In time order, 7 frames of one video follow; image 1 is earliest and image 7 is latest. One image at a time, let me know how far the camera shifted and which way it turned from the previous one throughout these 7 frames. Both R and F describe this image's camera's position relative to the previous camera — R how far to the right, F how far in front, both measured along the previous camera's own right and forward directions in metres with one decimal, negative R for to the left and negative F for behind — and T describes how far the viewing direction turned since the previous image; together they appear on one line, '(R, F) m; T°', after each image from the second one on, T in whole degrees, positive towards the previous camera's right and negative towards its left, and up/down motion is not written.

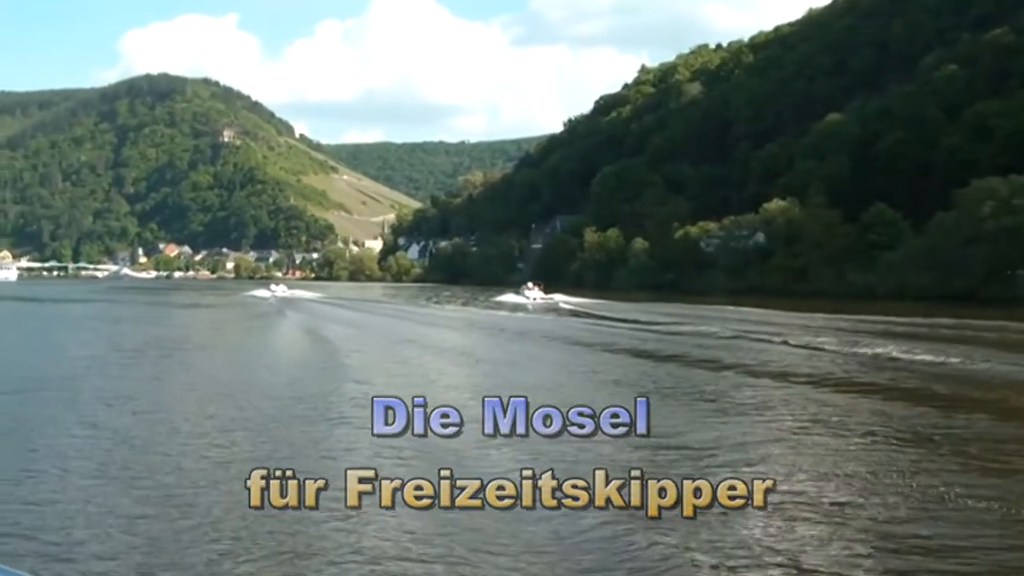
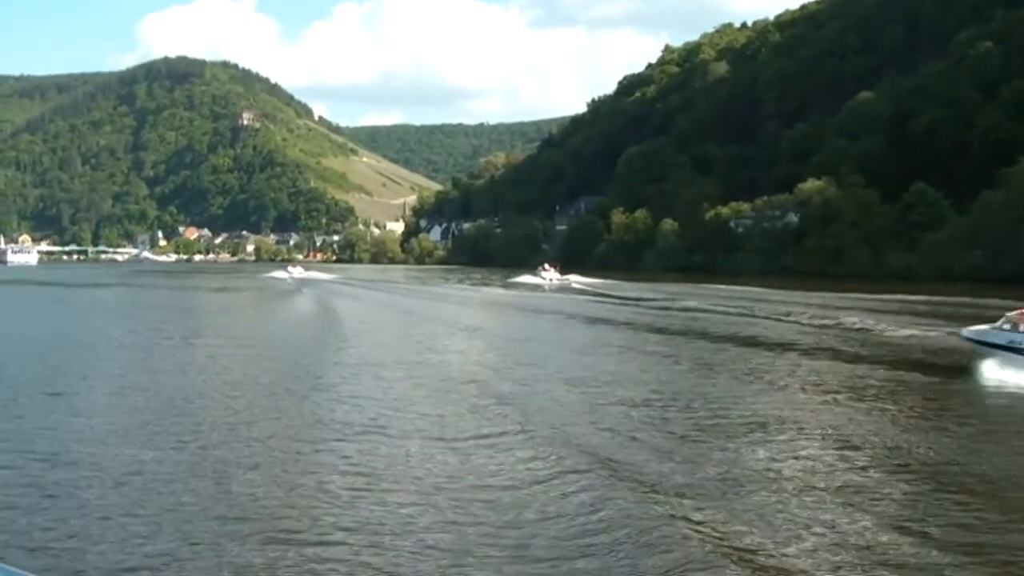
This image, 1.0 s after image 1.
(-0.6, +1.1) m; -1°
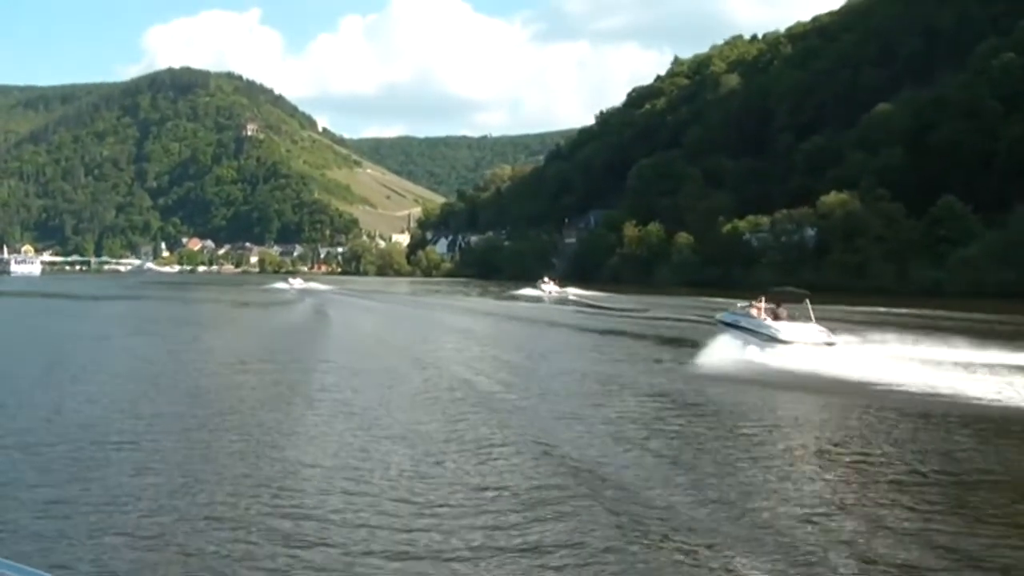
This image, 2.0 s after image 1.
(-0.6, +1.6) m; 0°
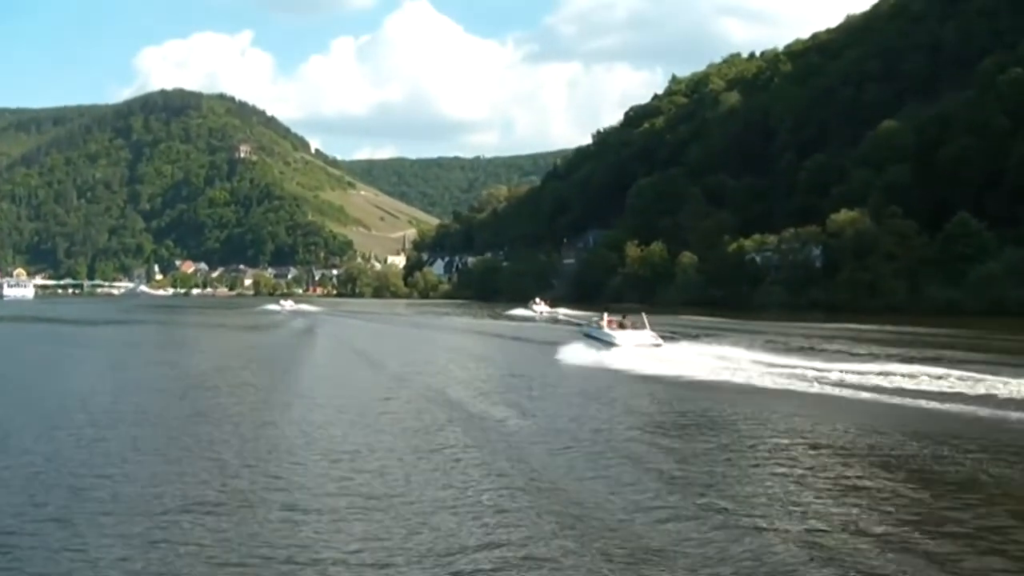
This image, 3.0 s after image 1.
(-0.6, +1.3) m; 0°
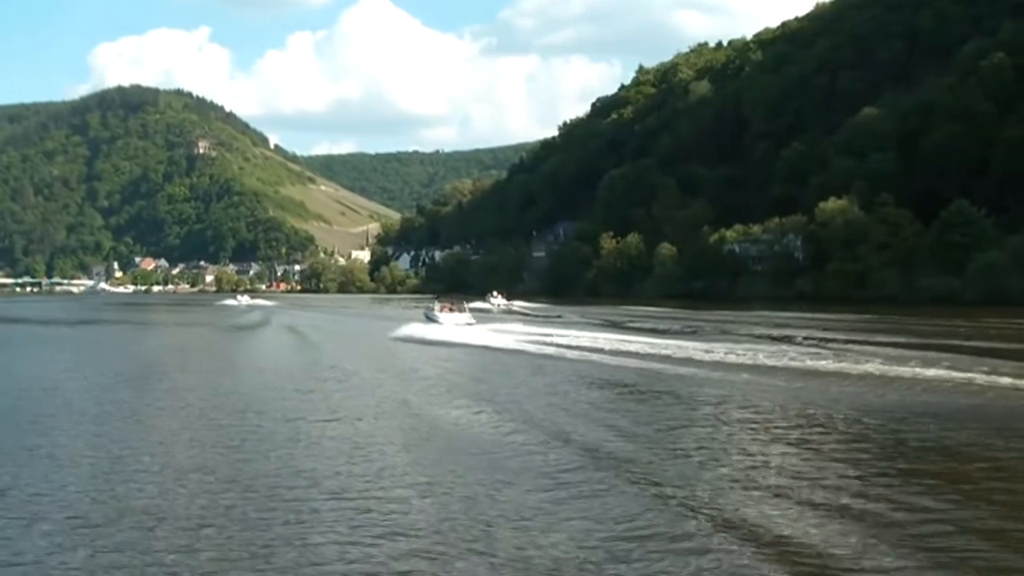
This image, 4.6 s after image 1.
(-1.0, +1.9) m; +2°
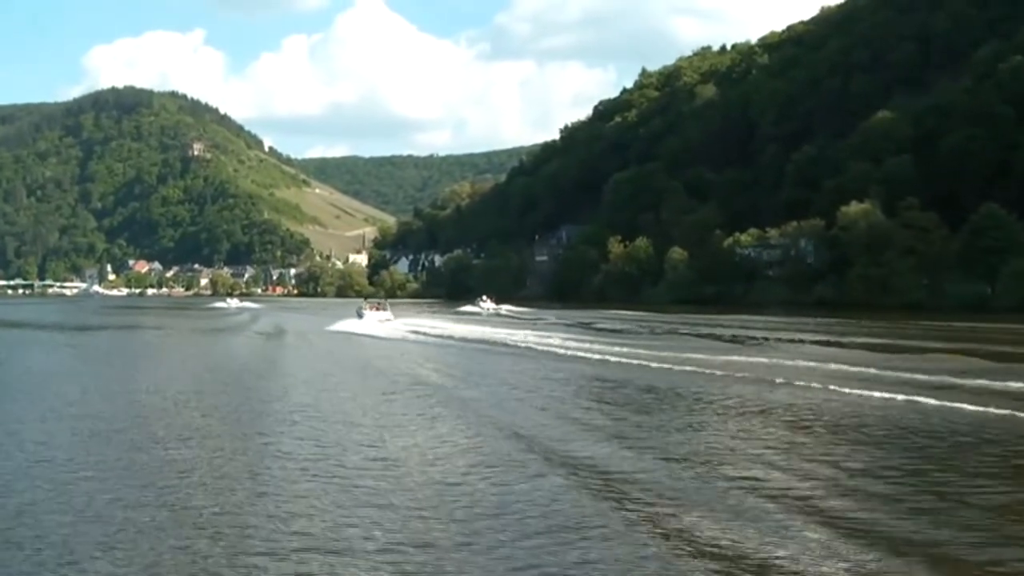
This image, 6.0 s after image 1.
(-0.9, +1.8) m; 0°
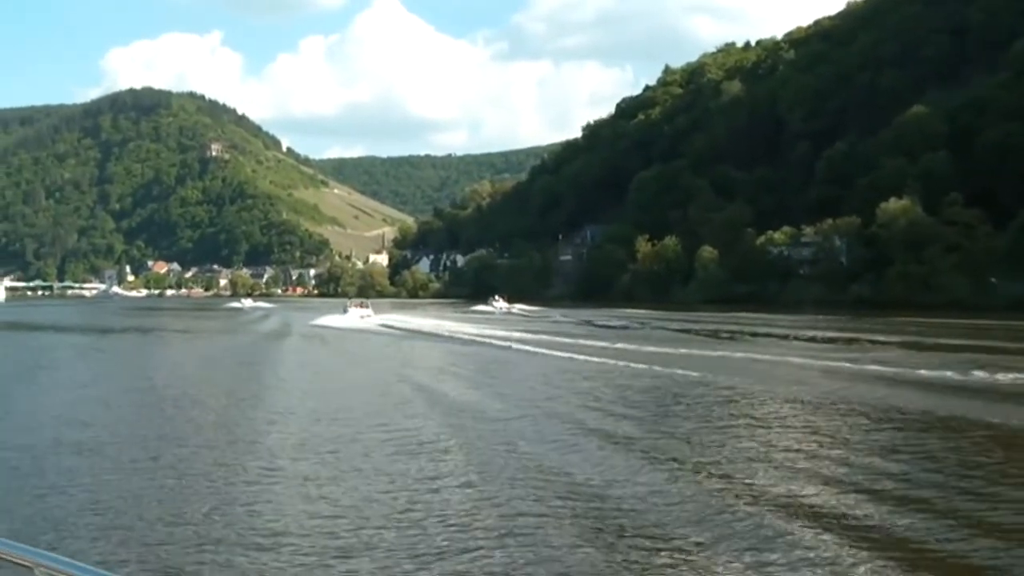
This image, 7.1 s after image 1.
(-0.7, +1.5) m; -1°
